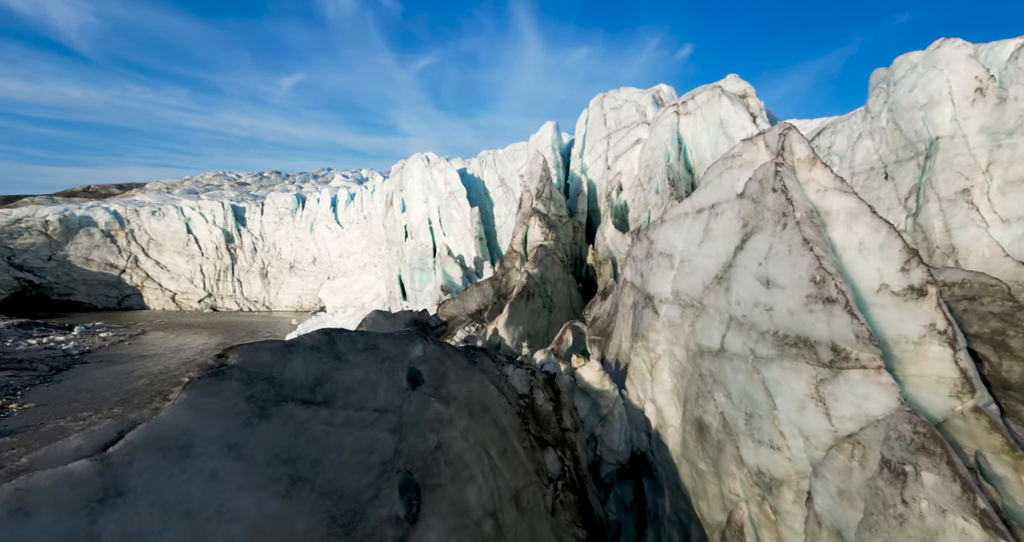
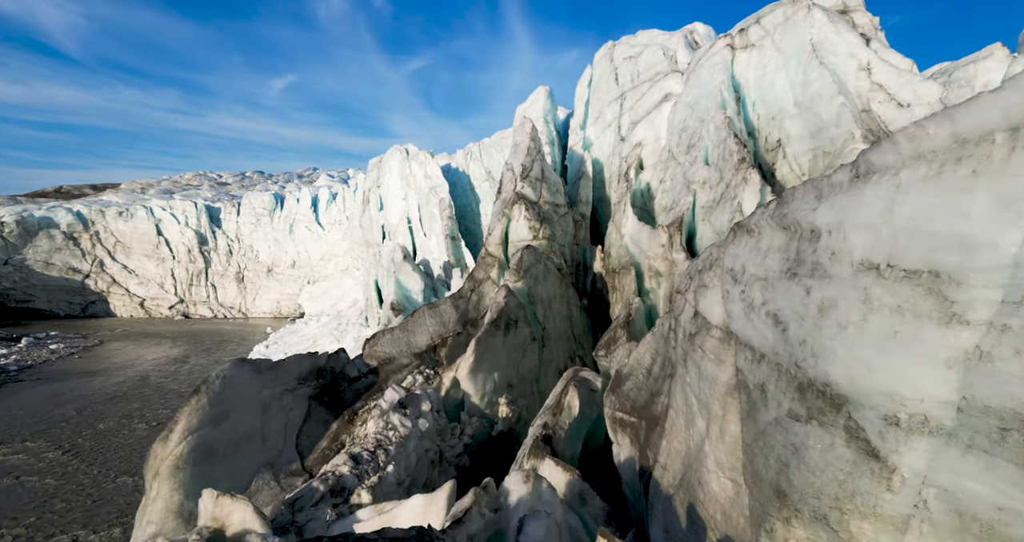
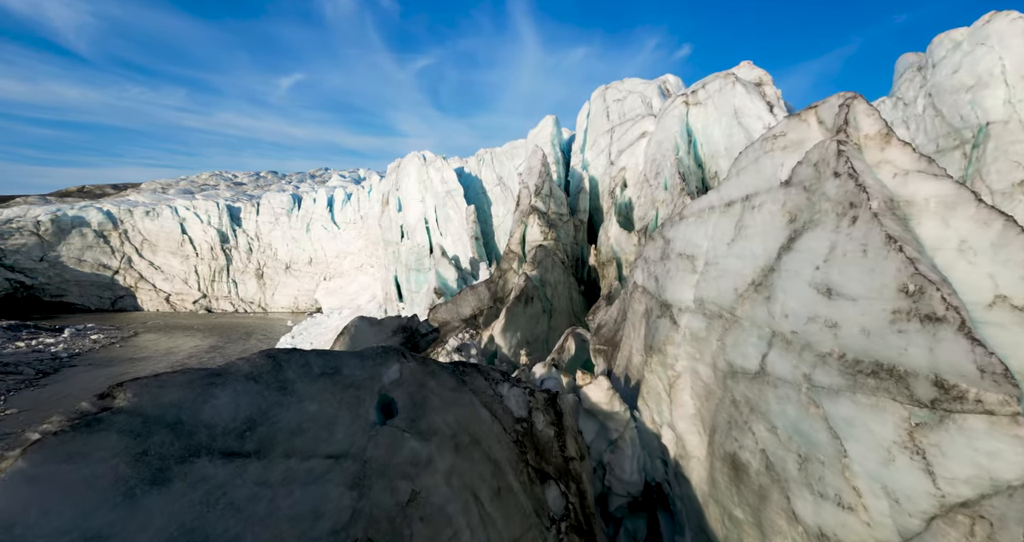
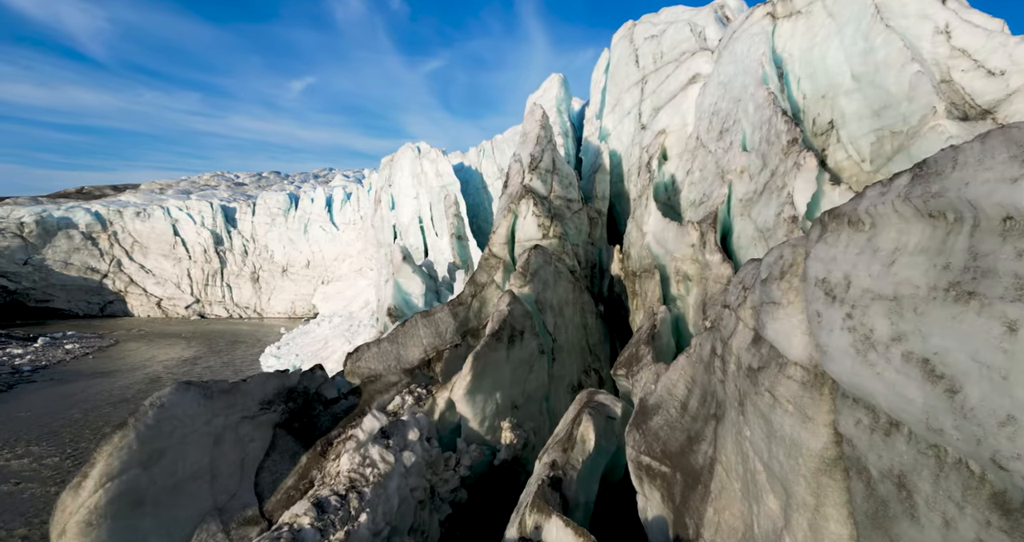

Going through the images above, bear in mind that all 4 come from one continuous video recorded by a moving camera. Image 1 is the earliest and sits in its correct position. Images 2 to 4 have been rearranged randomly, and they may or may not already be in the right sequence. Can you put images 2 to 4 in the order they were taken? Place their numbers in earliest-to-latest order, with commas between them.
3, 2, 4
